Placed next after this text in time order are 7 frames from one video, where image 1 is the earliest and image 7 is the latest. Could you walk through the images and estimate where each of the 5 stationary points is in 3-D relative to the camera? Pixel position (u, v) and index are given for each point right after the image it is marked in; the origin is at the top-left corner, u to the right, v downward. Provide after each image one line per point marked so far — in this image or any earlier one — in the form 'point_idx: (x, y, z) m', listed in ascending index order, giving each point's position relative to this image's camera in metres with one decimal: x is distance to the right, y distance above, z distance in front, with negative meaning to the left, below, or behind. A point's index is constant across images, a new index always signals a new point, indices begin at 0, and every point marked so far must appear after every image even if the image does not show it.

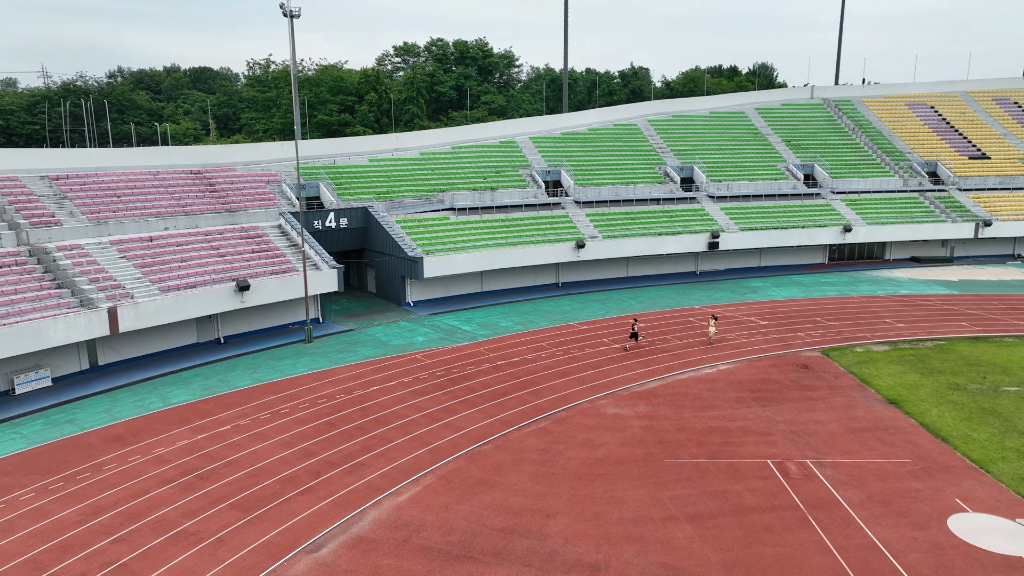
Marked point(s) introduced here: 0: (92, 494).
0: (-9.2, -4.5, +15.2) m
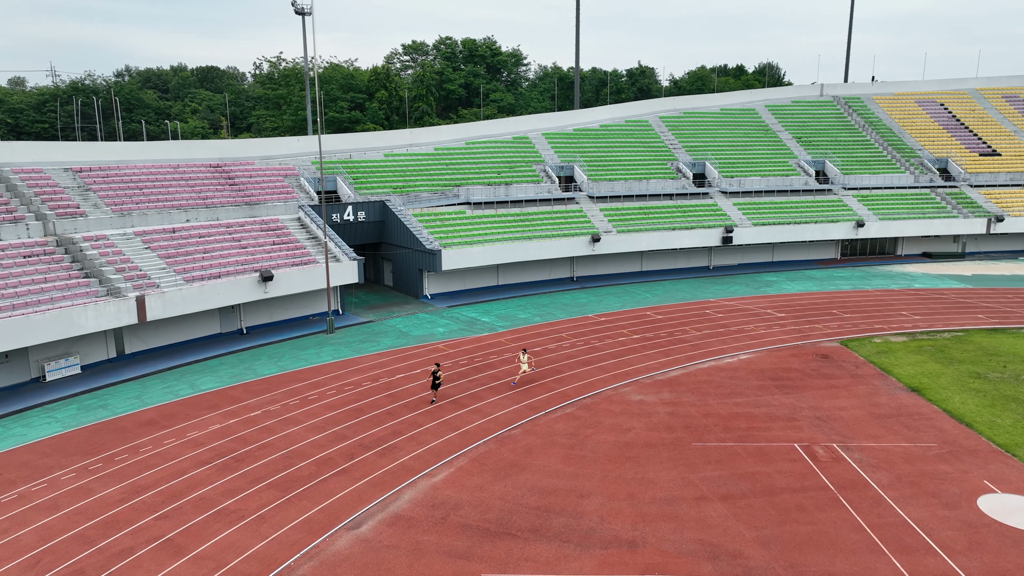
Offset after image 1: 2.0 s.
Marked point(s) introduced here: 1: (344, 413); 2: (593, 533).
0: (-8.5, -4.1, +15.5) m
1: (-4.6, -3.4, +18.9) m
2: (+1.5, -4.6, +13.0) m
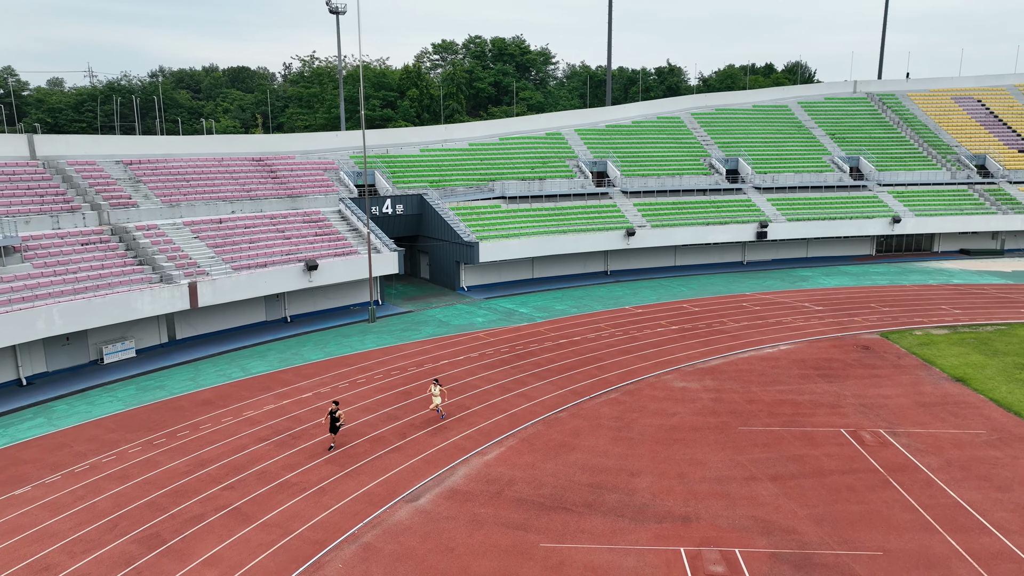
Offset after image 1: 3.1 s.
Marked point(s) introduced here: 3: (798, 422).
0: (-7.4, -3.7, +16.1) m
1: (-3.4, -3.0, +19.4) m
2: (+2.6, -4.2, +13.3) m
3: (+7.1, -3.3, +17.3) m
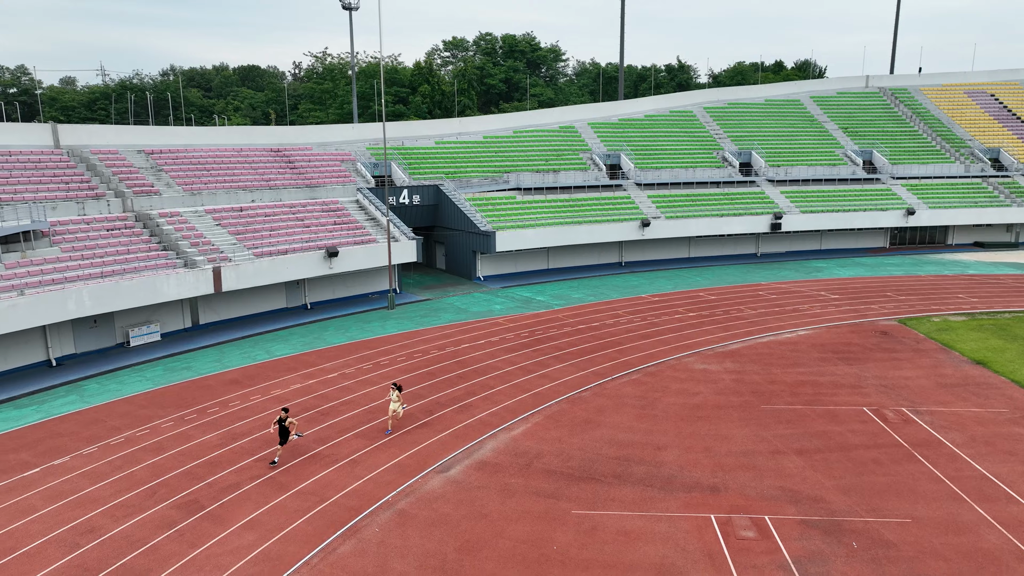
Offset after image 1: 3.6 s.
0: (-6.8, -3.2, +16.3) m
1: (-2.7, -2.5, +19.6) m
2: (+3.2, -3.7, +13.5) m
3: (+7.7, -2.8, +17.4) m
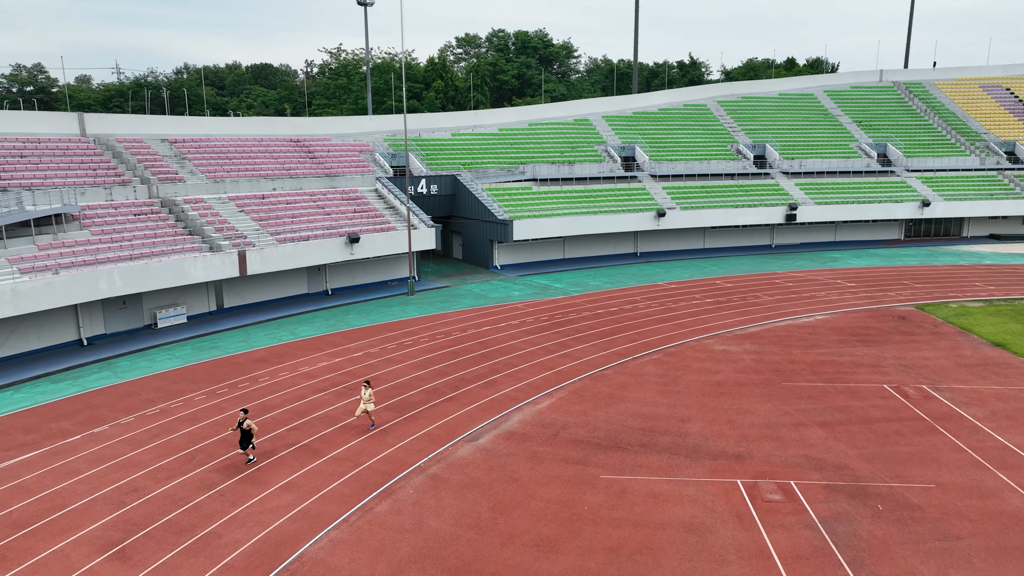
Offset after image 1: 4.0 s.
0: (-6.2, -2.6, +16.7) m
1: (-2.1, -1.9, +20.0) m
2: (+3.7, -3.2, +13.7) m
3: (+8.4, -2.3, +17.6) m
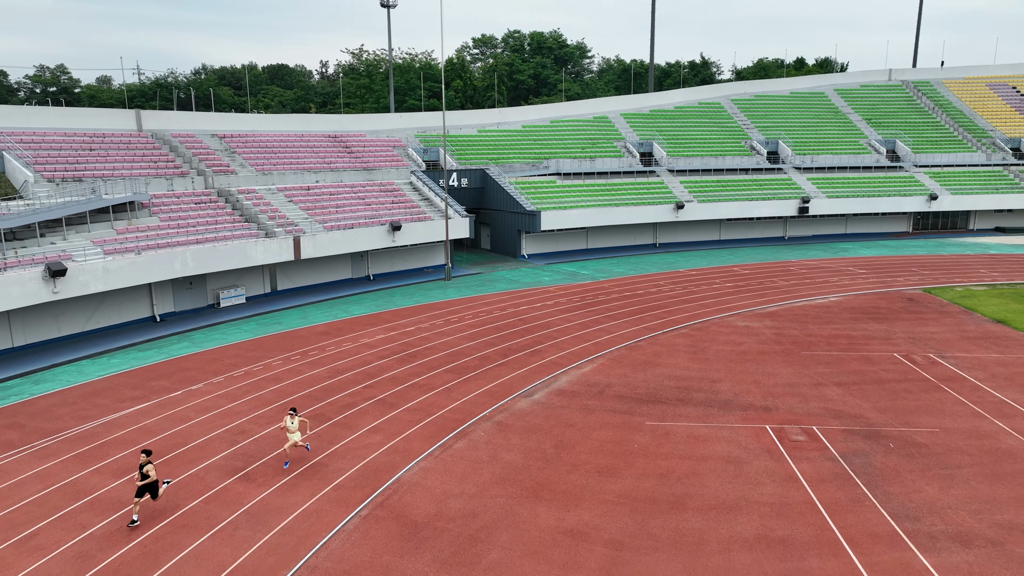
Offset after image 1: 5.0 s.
0: (-5.0, -2.0, +18.6) m
1: (-0.8, -1.3, +21.8) m
2: (+4.9, -2.5, +15.5) m
3: (+9.6, -1.7, +19.4) m
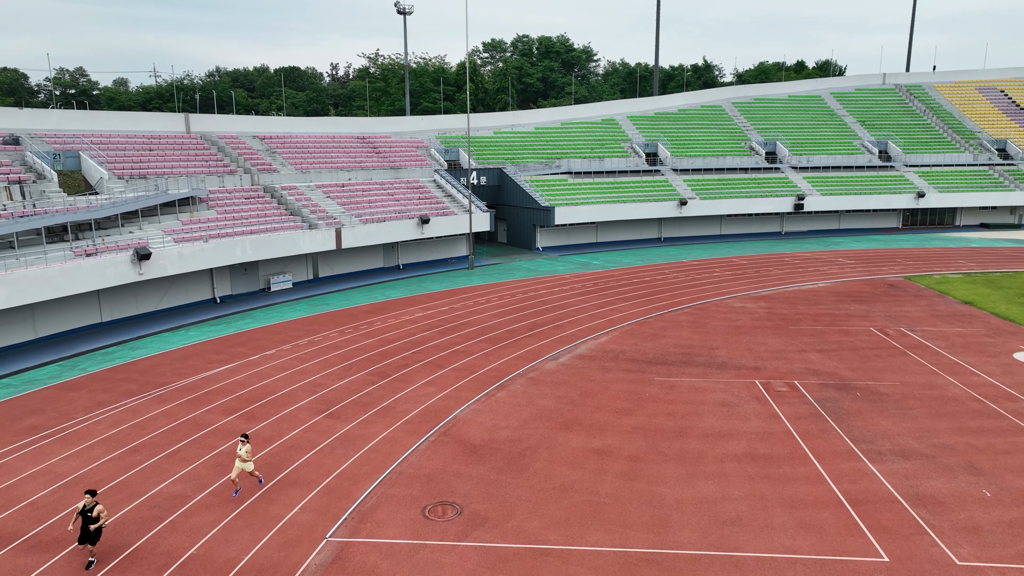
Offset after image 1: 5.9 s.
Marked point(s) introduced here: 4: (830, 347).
0: (-4.2, -1.4, +21.4) m
1: (0.0, -0.8, +24.6) m
2: (+5.7, -2.0, +18.3) m
3: (+10.4, -1.2, +22.1) m
4: (+9.0, -1.7, +19.6) m
